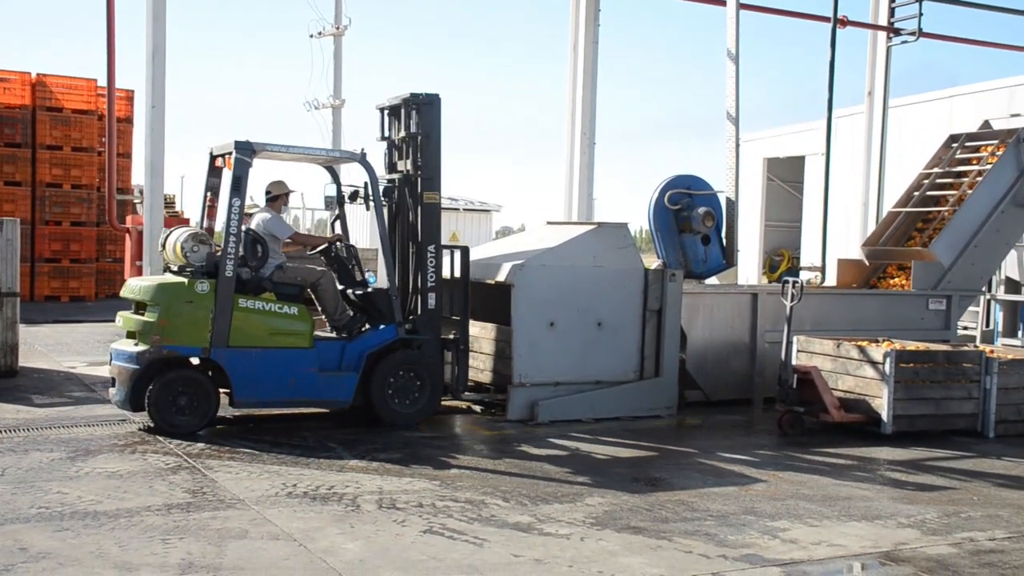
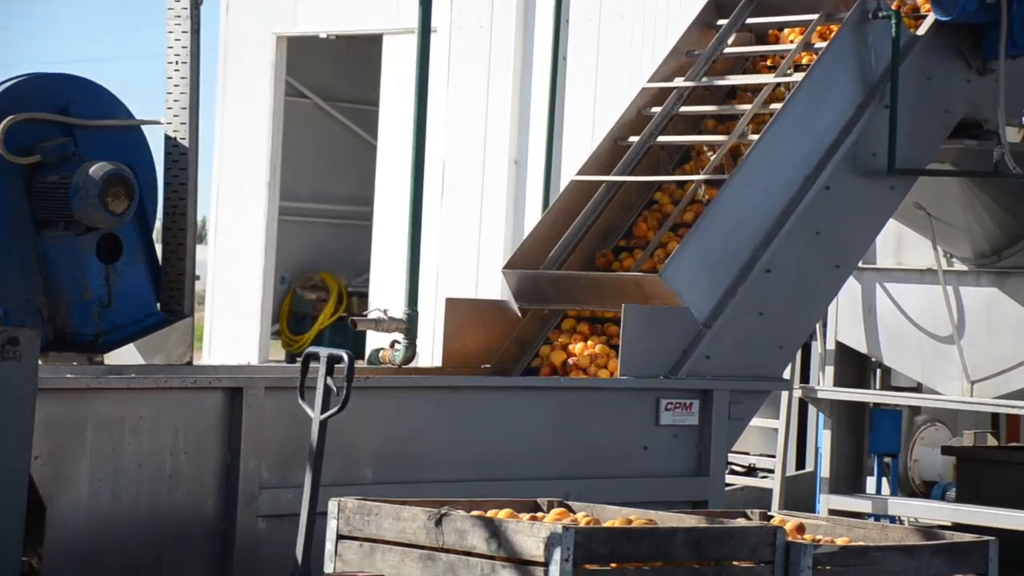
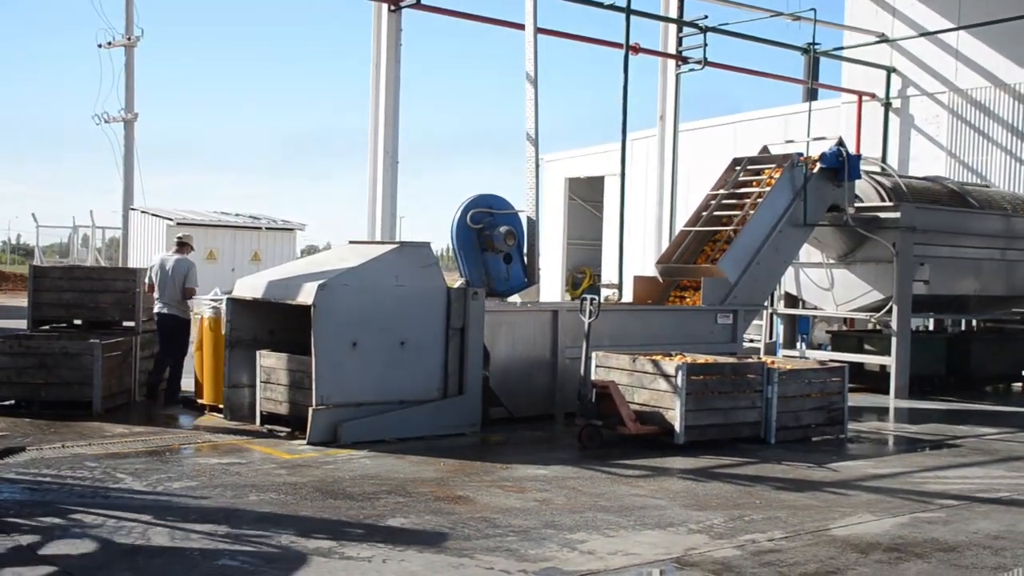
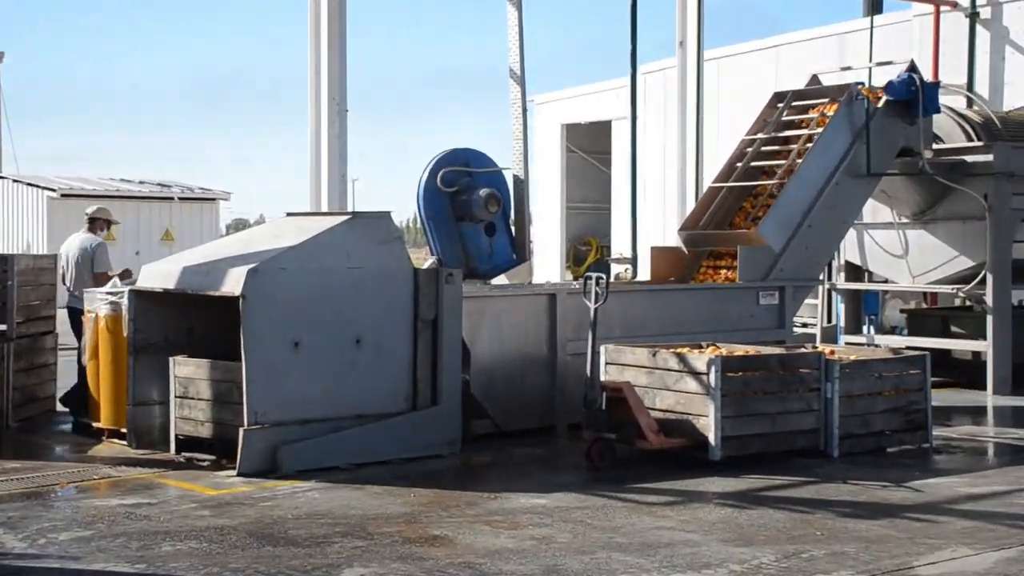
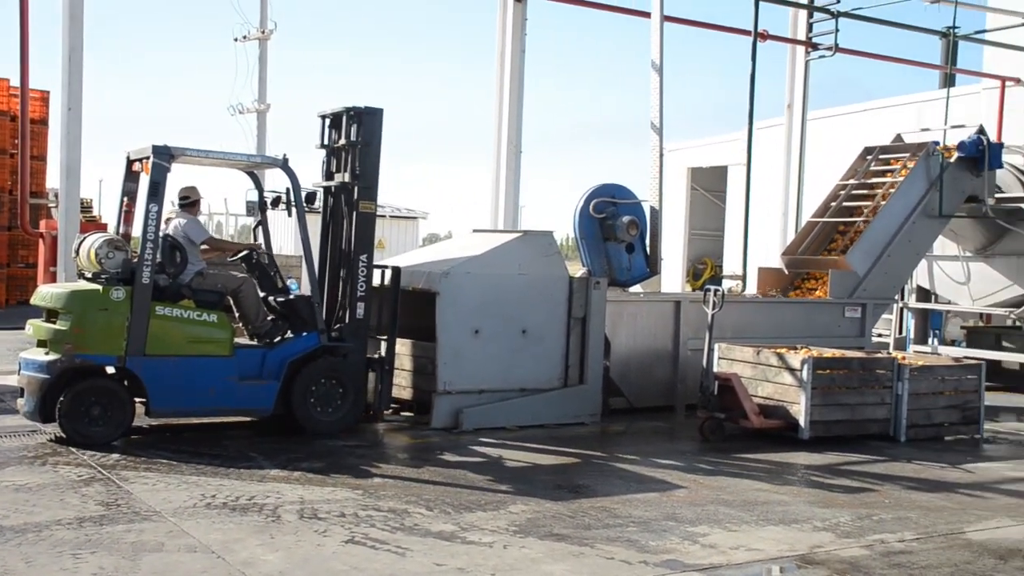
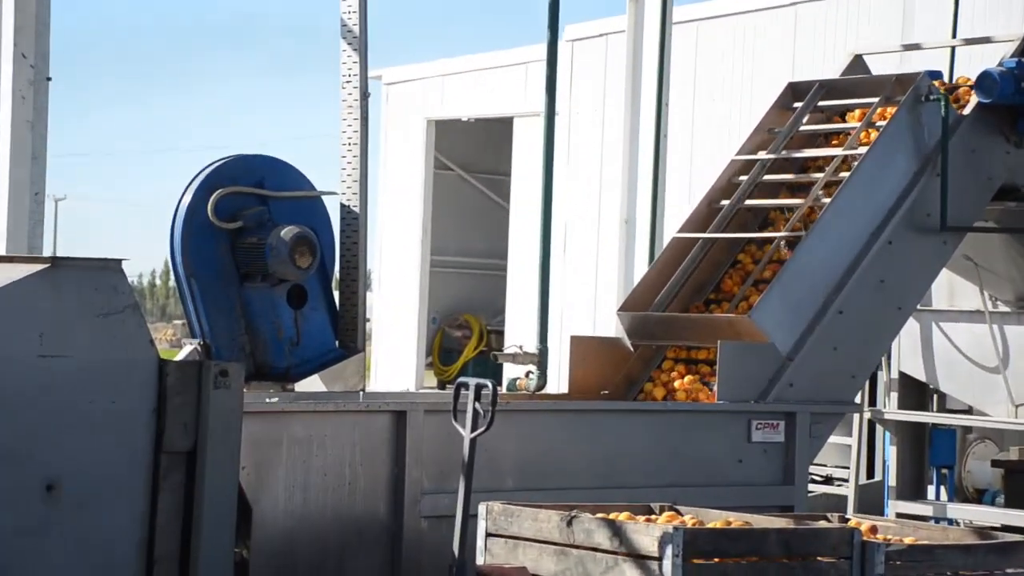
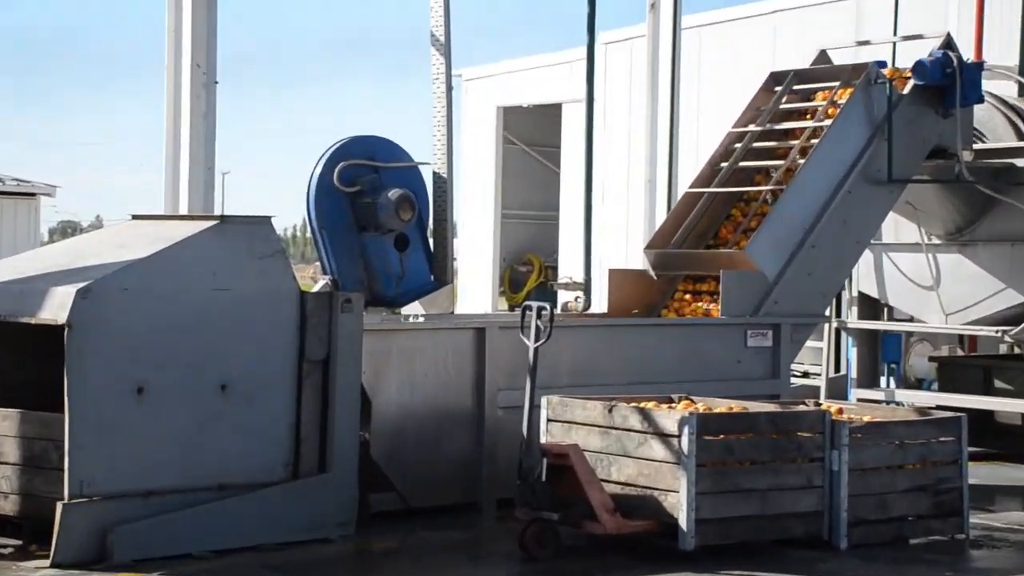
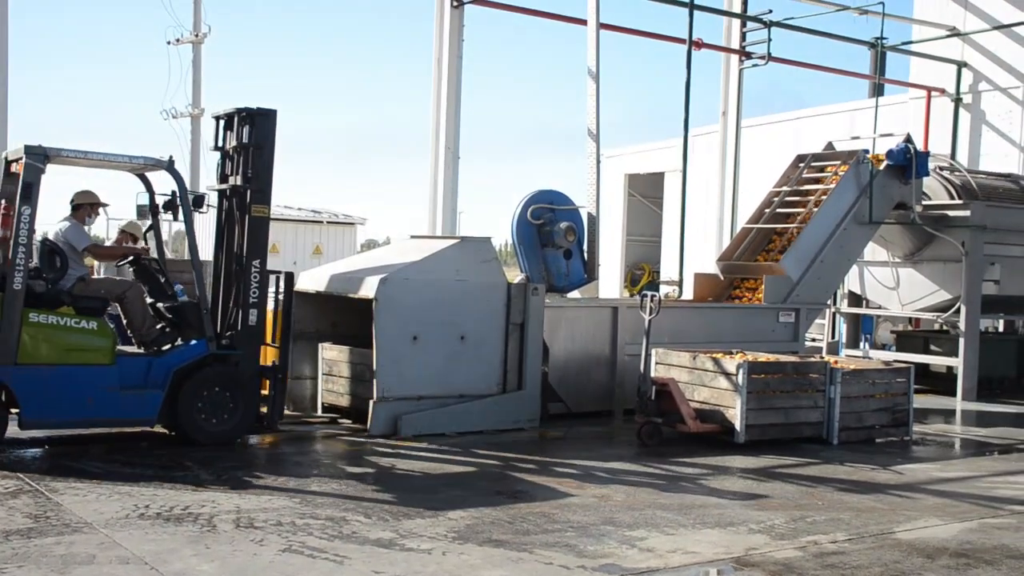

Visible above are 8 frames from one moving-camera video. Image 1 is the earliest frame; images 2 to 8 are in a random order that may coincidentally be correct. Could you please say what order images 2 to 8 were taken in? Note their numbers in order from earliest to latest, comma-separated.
5, 8, 3, 4, 7, 6, 2
